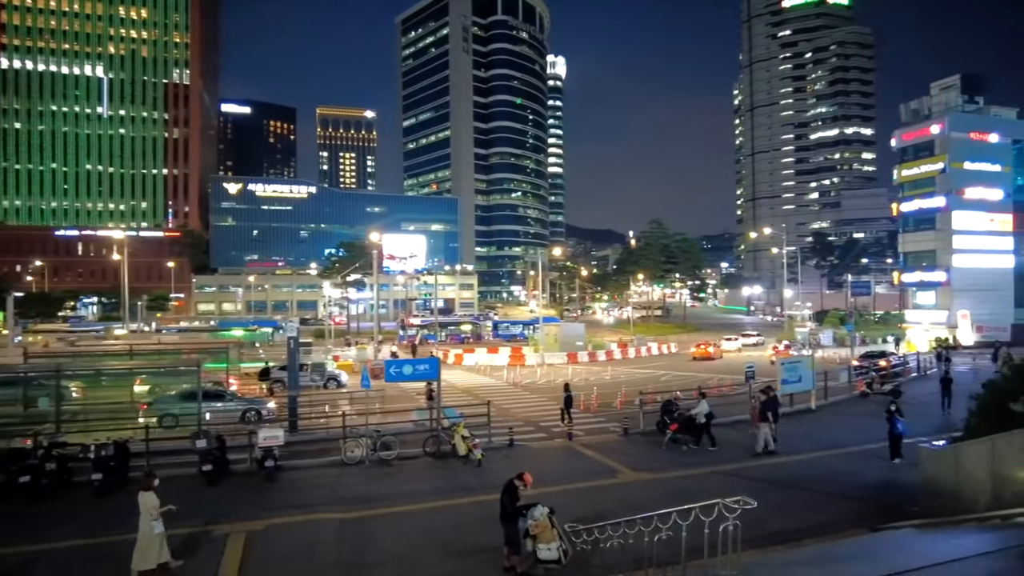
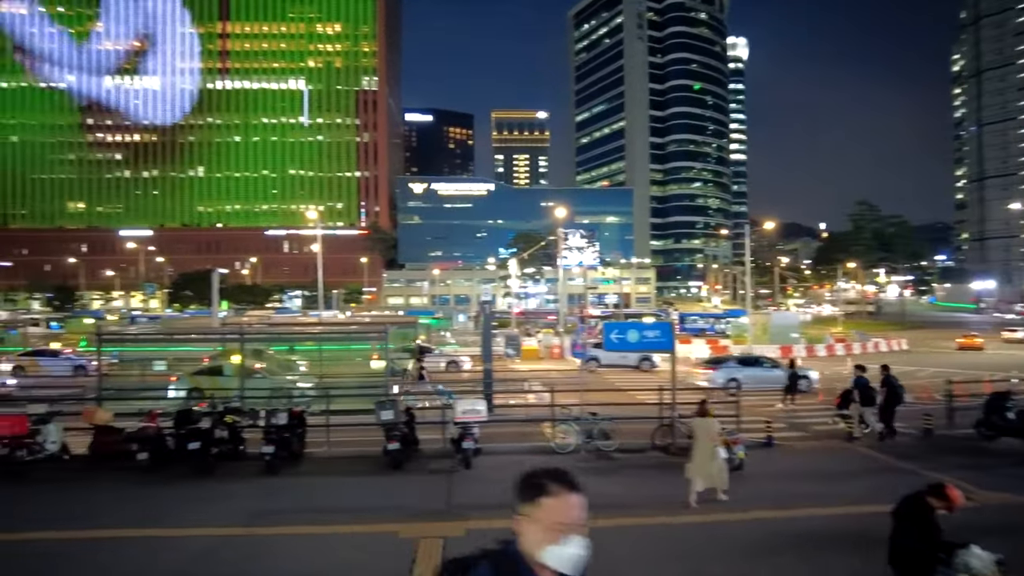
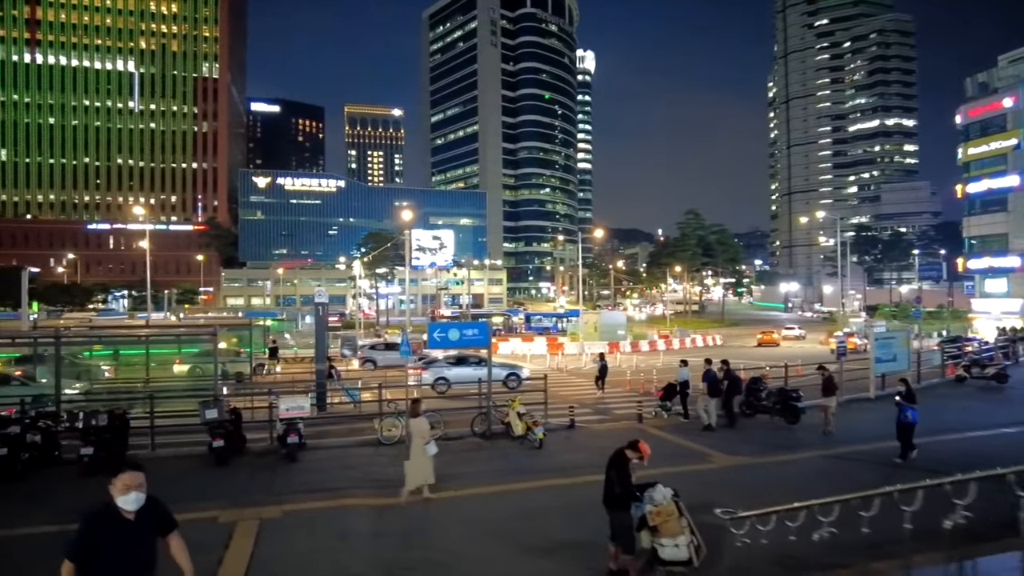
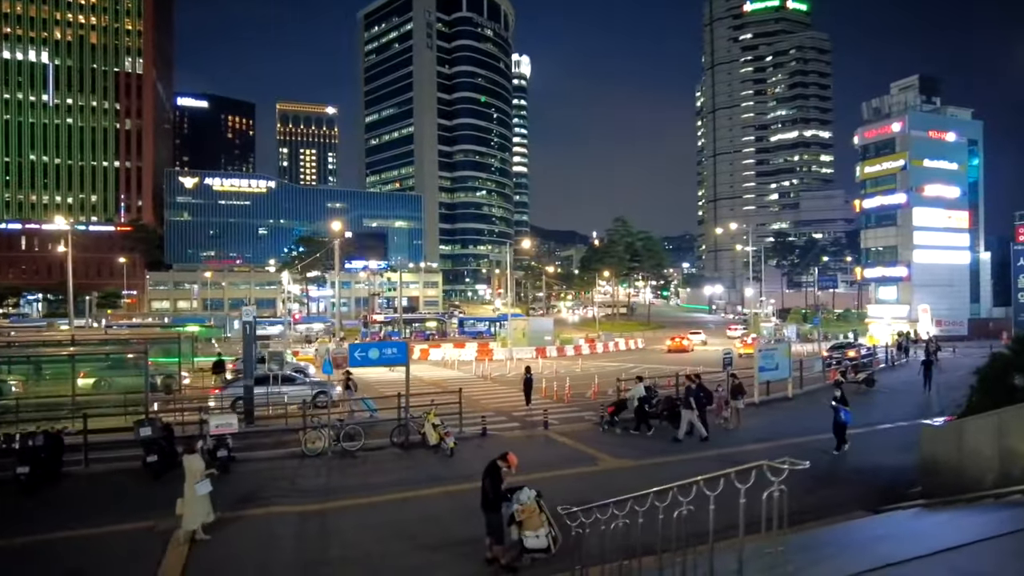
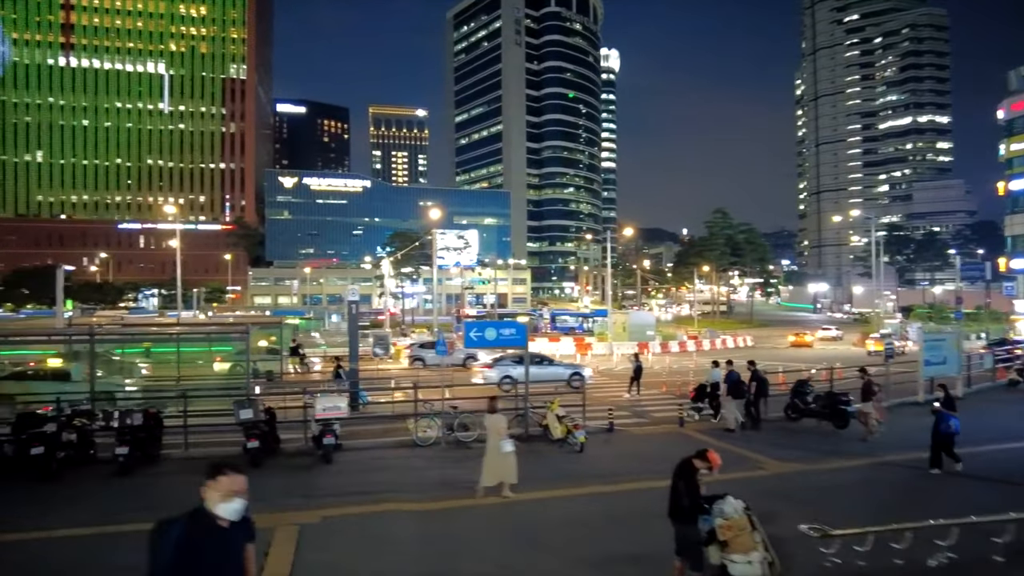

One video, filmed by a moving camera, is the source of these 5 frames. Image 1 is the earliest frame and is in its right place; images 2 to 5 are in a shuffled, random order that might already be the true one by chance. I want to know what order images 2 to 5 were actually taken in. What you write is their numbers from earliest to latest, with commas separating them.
4, 3, 5, 2
